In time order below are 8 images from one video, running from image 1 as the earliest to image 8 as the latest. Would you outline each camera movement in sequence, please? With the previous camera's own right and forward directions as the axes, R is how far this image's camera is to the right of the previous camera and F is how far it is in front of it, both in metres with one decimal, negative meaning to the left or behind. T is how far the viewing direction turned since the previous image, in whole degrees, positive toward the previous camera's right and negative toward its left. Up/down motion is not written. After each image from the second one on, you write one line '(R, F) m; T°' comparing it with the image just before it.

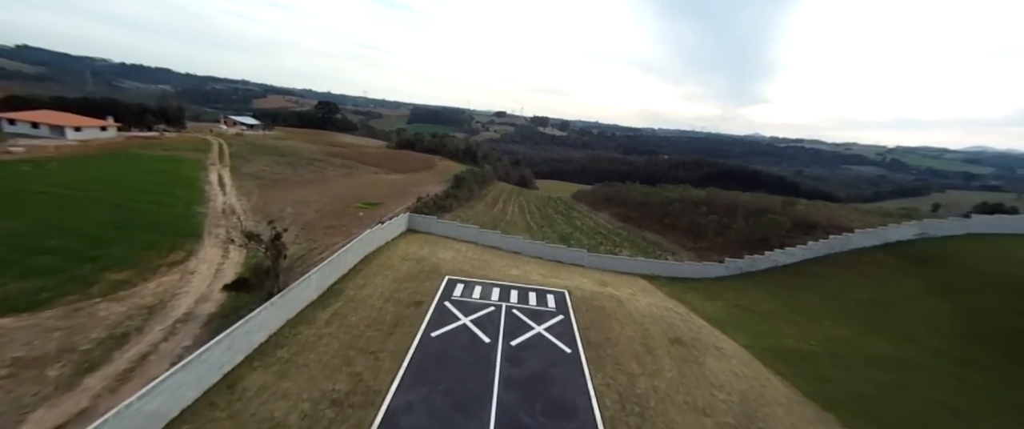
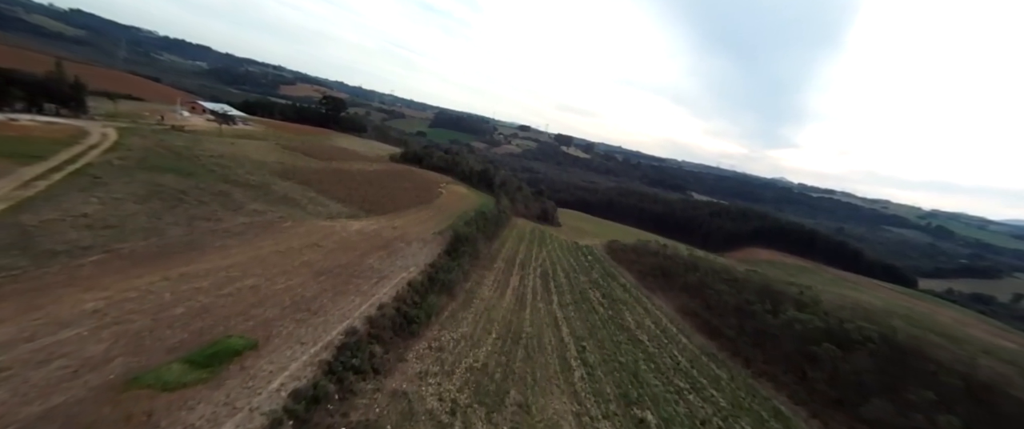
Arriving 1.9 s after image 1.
(-1.2, +12.4) m; -2°
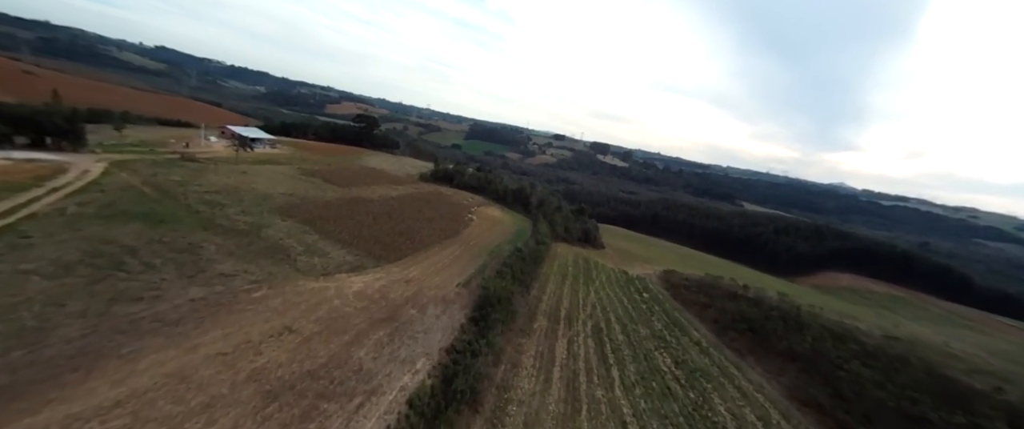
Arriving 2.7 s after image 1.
(-0.5, +5.6) m; -5°
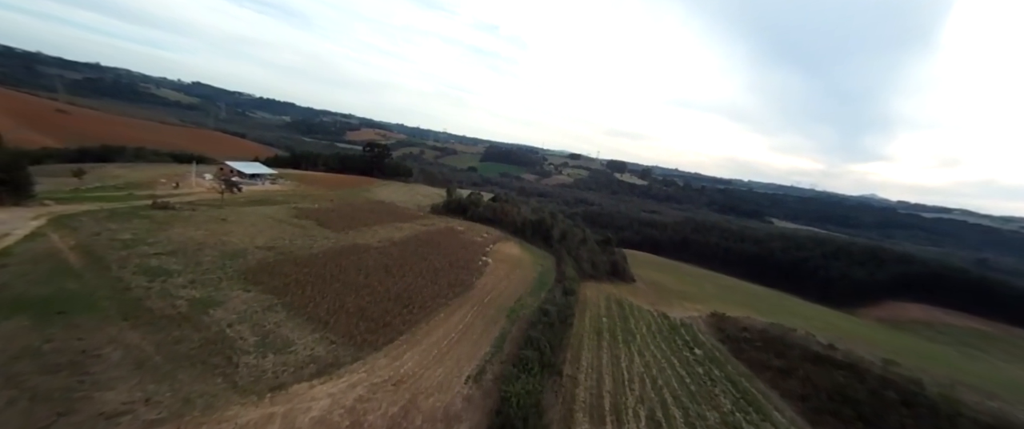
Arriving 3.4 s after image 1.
(-0.3, +5.3) m; -3°
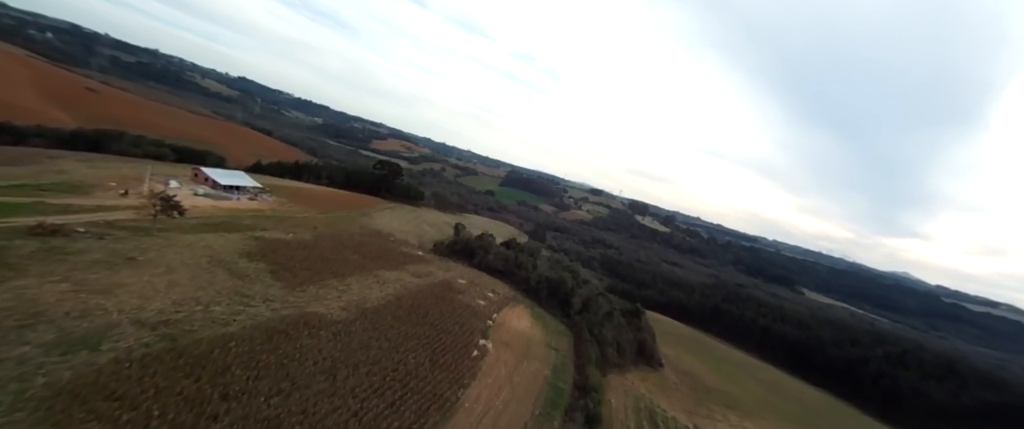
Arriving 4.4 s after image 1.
(-0.6, +8.1) m; -2°
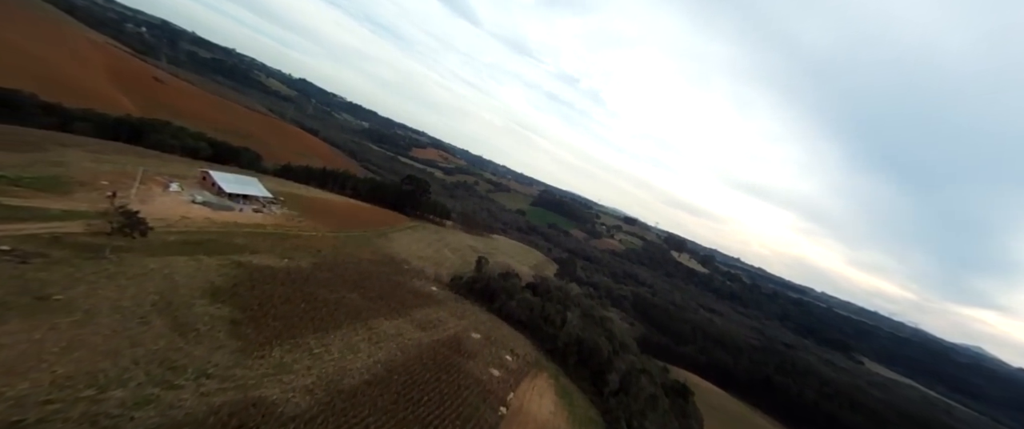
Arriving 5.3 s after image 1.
(-0.5, +6.1) m; -5°
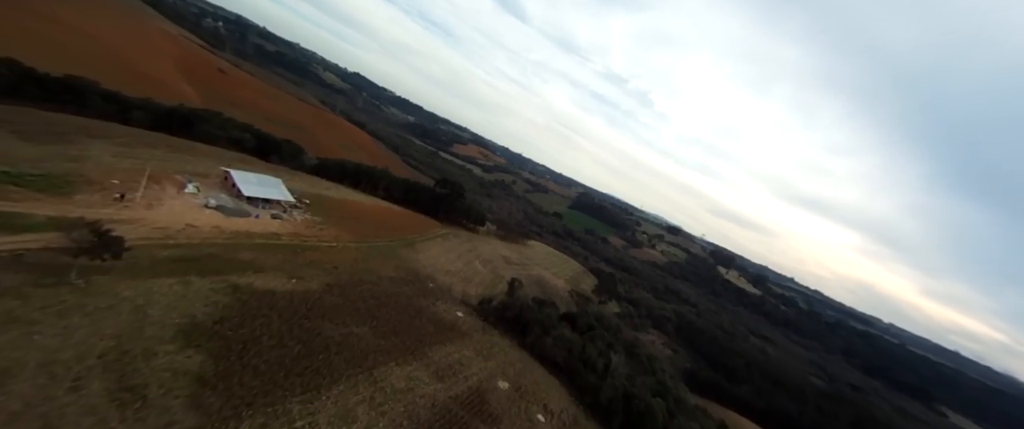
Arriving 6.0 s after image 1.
(-0.5, +5.1) m; -6°
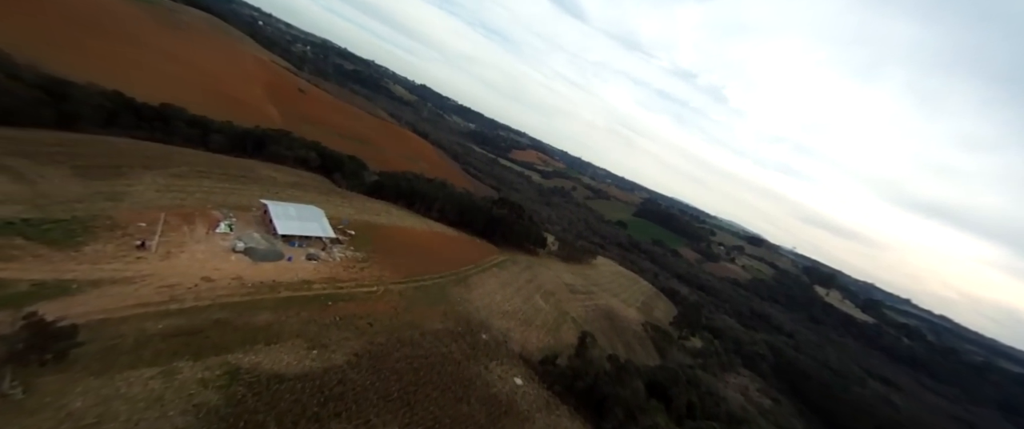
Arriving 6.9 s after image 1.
(-0.9, +6.9) m; -9°
